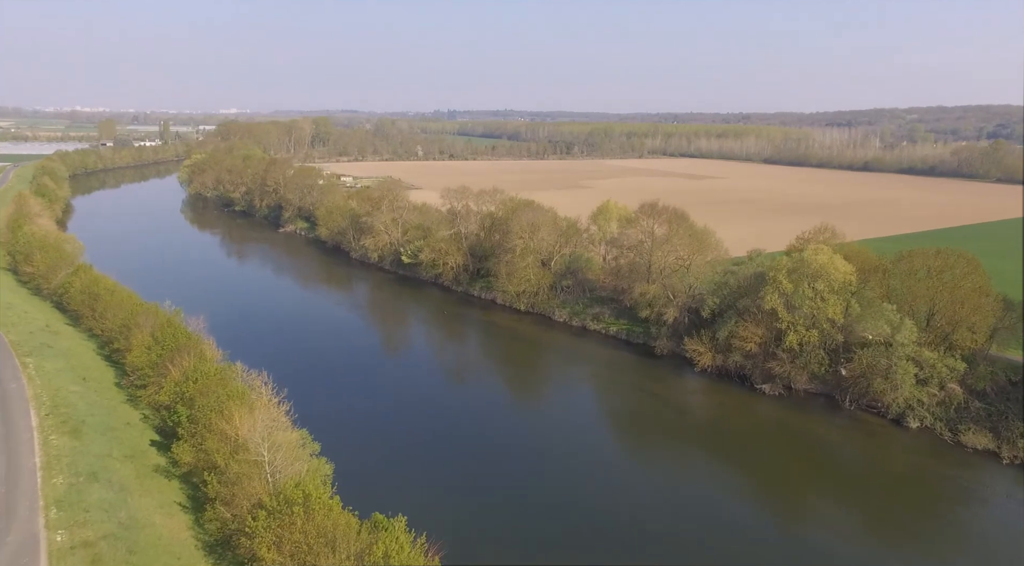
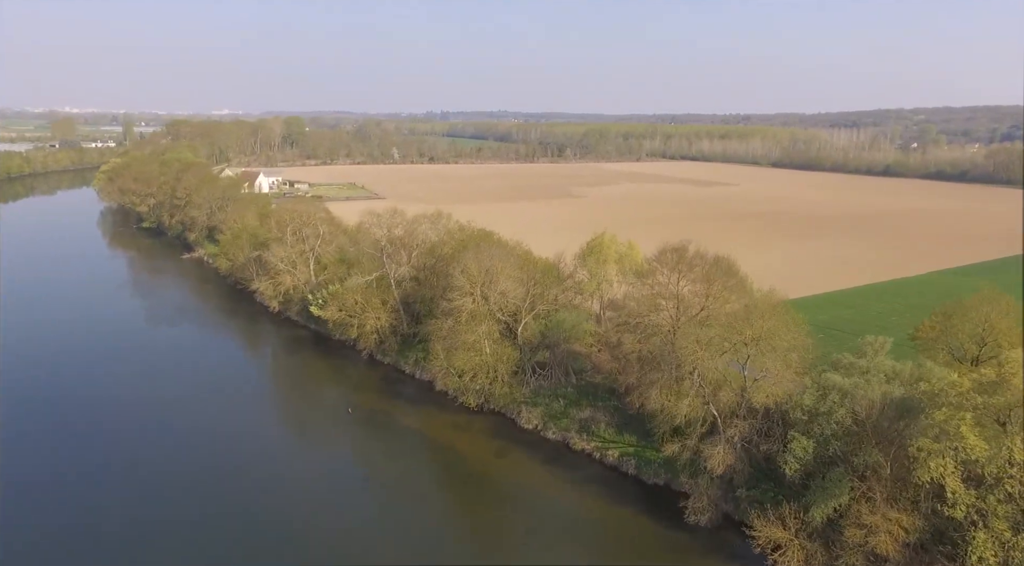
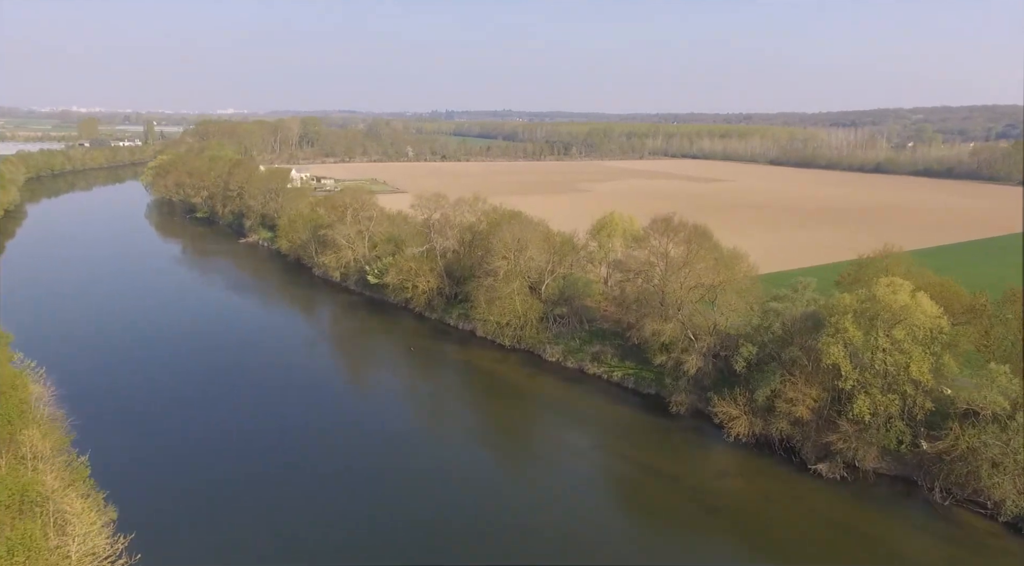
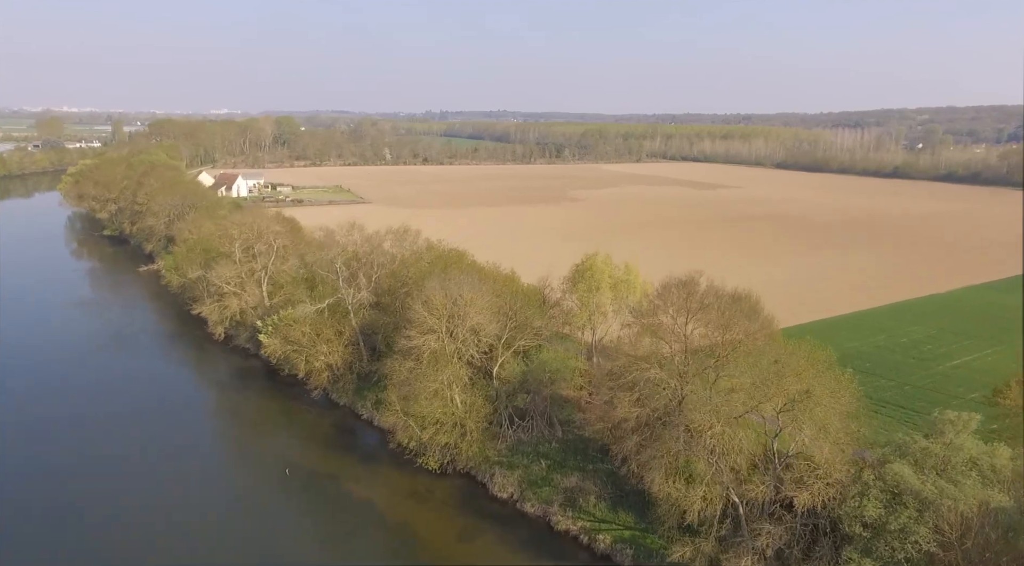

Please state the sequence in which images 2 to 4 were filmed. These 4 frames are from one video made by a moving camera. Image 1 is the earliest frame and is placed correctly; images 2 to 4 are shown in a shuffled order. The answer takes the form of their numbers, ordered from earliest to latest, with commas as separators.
3, 2, 4
